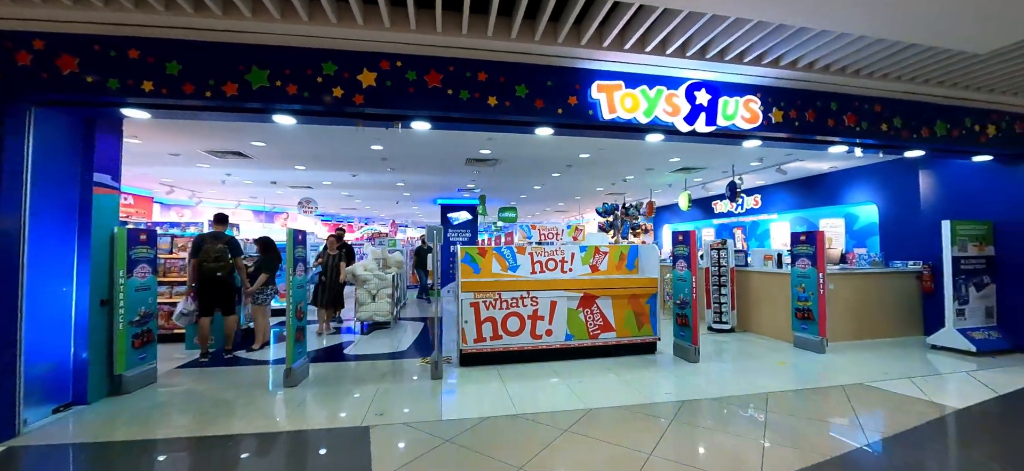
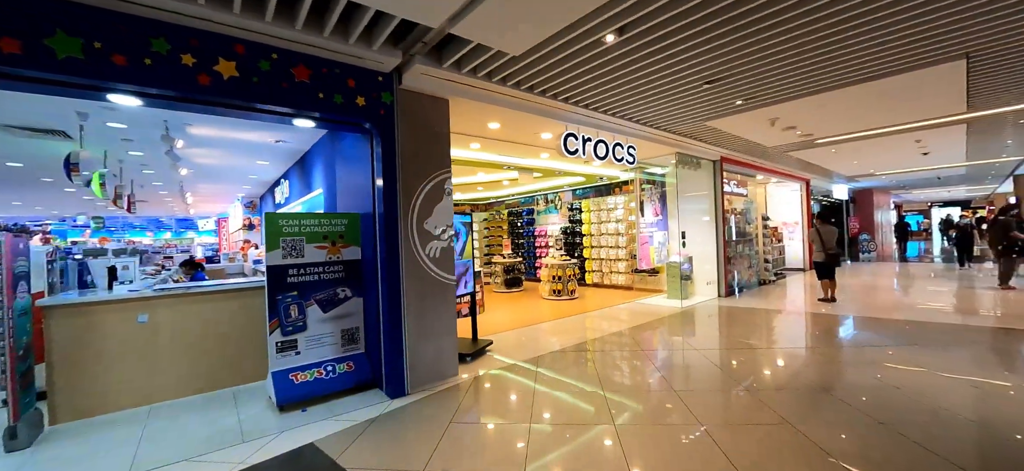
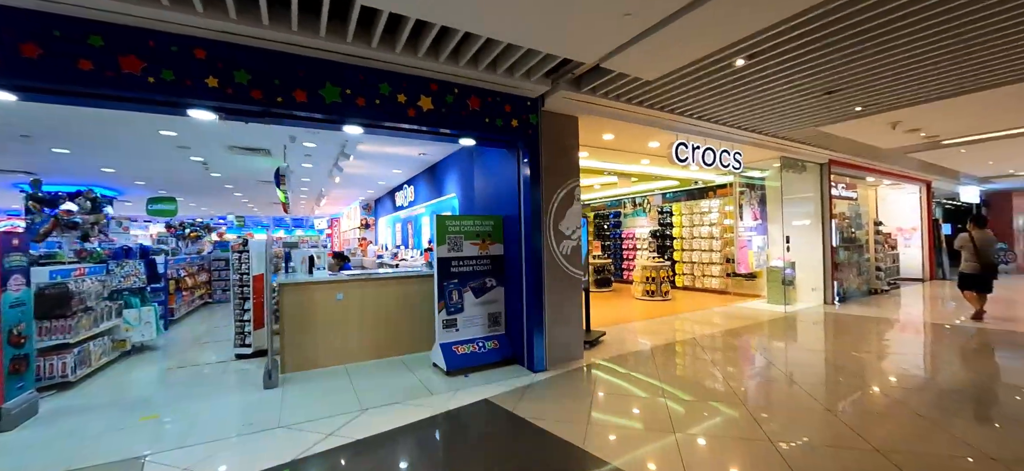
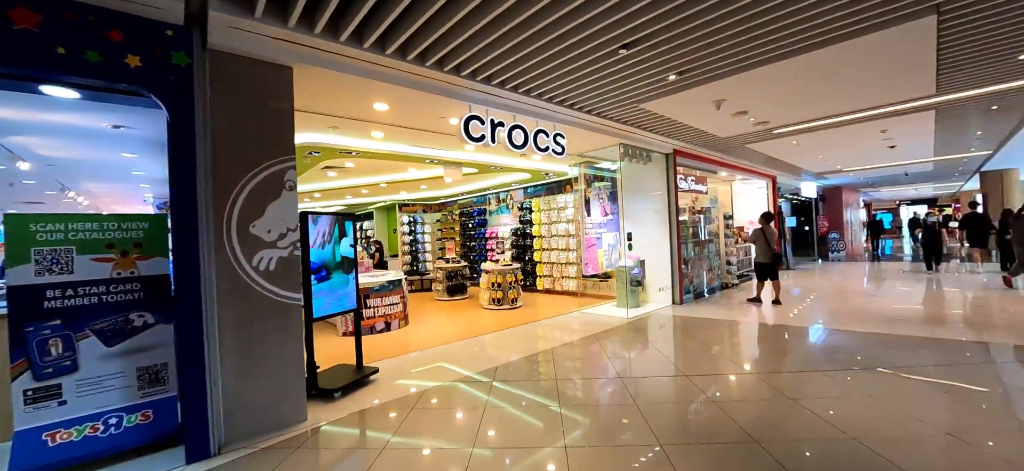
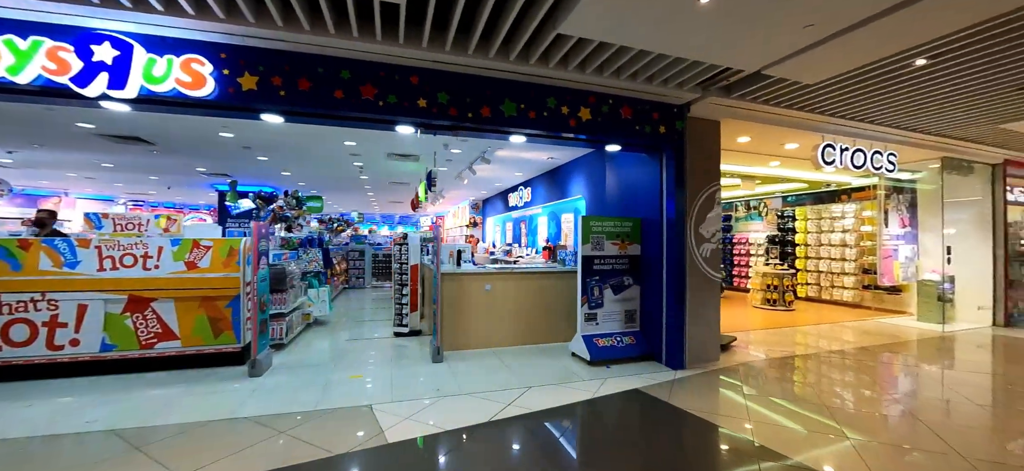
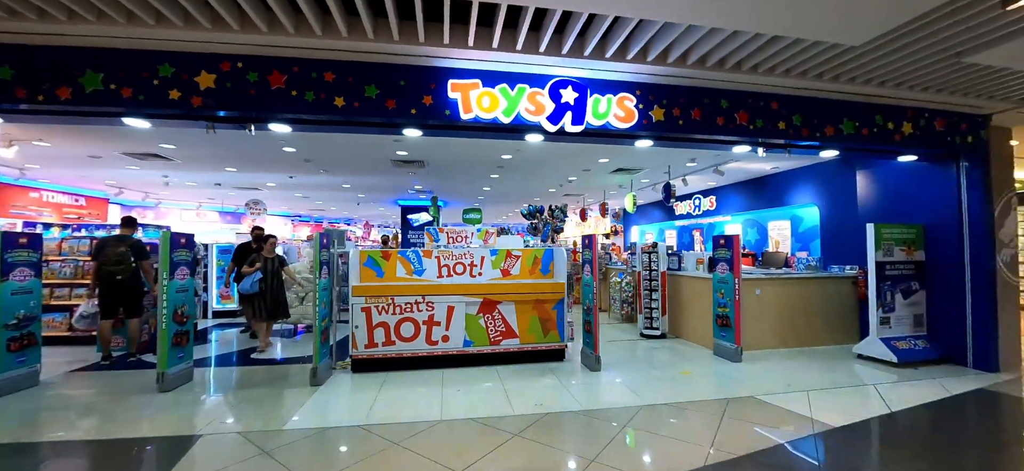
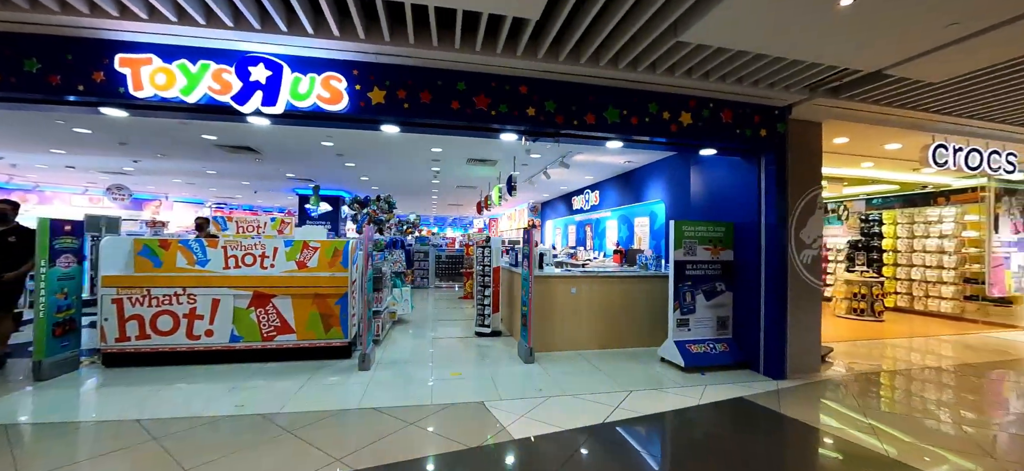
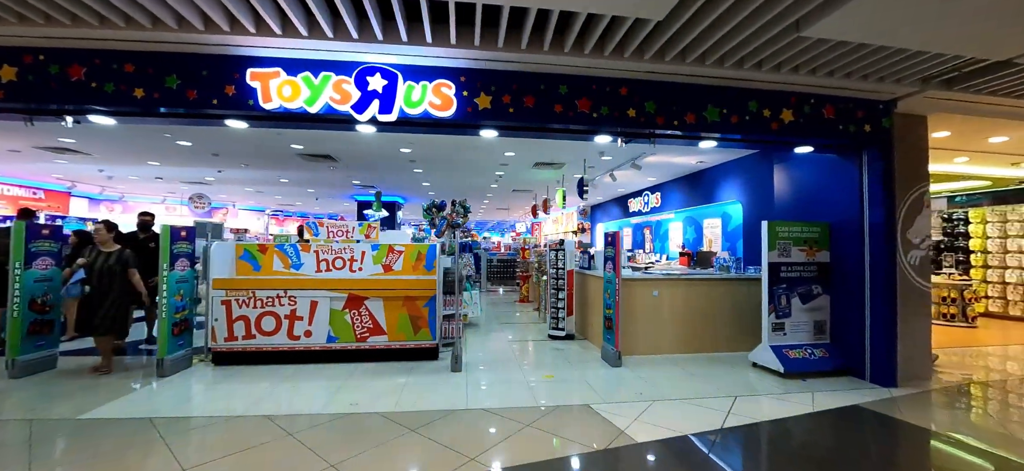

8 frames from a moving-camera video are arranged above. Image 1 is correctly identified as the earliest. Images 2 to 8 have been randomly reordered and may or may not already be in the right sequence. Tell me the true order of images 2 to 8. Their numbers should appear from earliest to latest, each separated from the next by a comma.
6, 8, 7, 5, 3, 2, 4
